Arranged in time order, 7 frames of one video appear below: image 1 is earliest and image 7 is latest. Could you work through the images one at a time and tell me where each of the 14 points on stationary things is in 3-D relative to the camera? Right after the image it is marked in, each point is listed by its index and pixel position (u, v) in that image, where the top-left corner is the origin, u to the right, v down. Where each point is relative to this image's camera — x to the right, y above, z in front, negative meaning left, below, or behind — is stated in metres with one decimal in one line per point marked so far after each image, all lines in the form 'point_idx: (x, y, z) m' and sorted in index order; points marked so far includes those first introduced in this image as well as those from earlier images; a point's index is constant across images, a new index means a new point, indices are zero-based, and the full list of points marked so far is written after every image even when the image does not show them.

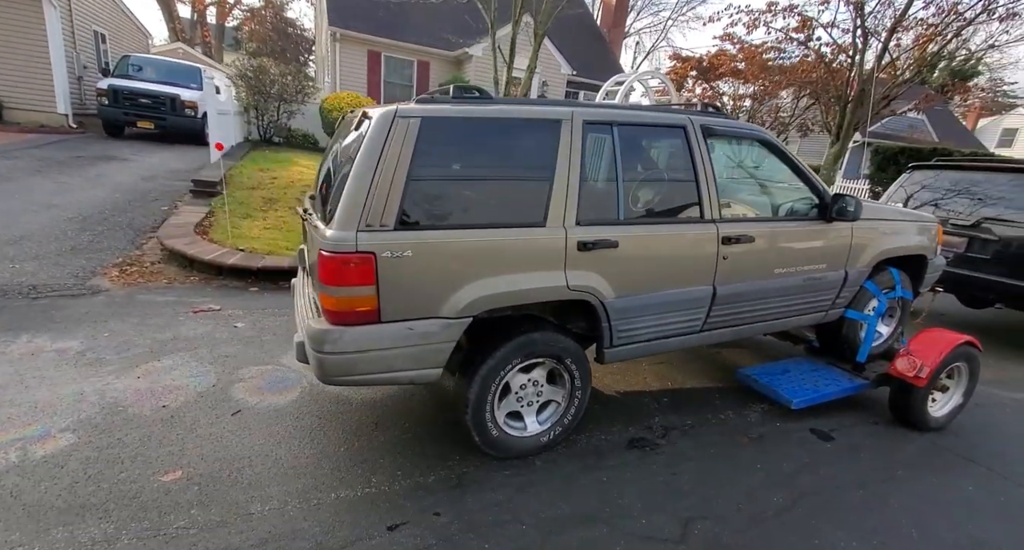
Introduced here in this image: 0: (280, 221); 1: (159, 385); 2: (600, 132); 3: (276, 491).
0: (-3.0, +0.7, +6.3) m
1: (-2.2, -0.7, +3.0) m
2: (+0.5, +0.7, +2.5) m
3: (-1.1, -1.0, +2.2) m
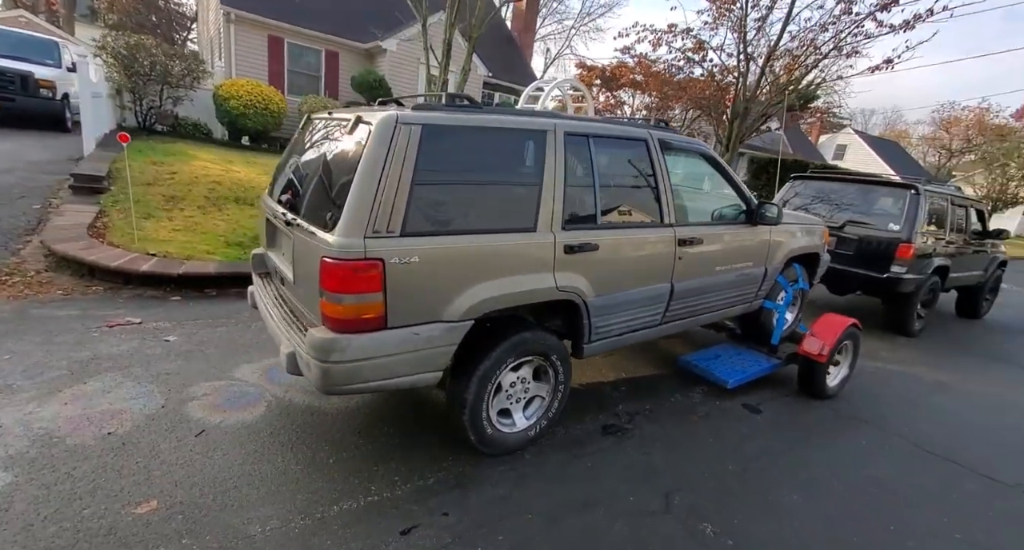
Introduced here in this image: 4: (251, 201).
0: (-3.8, +0.6, +5.7) m
1: (-2.3, -0.7, +2.6) m
2: (+0.4, +0.7, +2.7) m
3: (-1.0, -1.0, +2.1) m
4: (-3.7, +1.0, +6.9) m
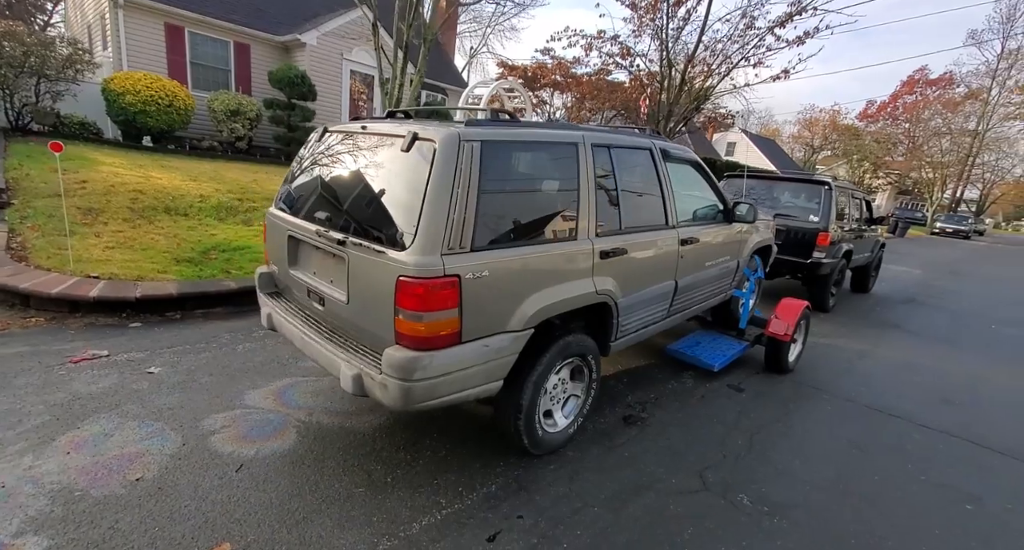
0: (-4.1, +0.4, +5.1) m
1: (-2.0, -0.9, +2.4) m
2: (+0.6, +0.7, +2.9) m
3: (-0.7, -1.1, +2.1) m
4: (-4.3, +0.8, +6.3) m
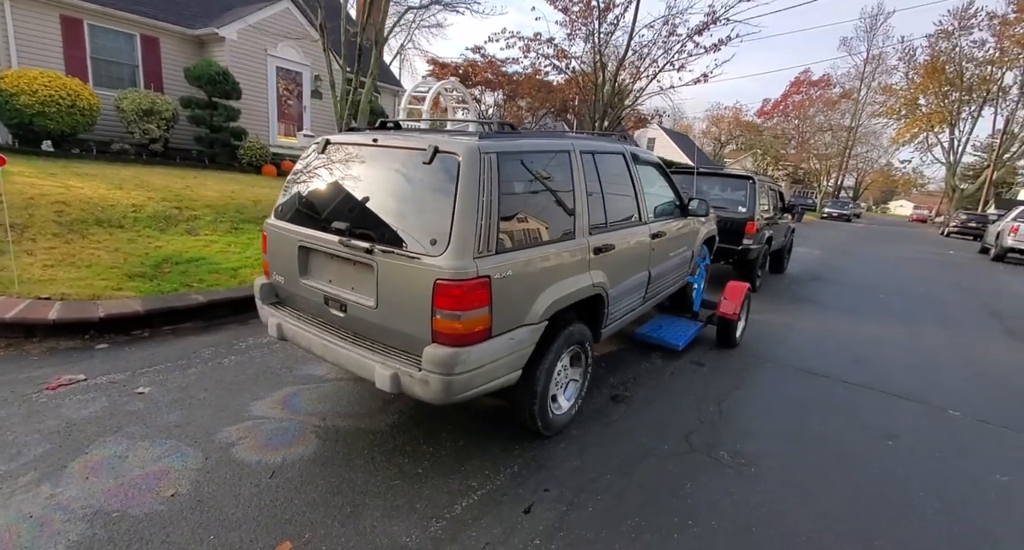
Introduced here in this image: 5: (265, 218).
0: (-4.4, +0.2, +4.7) m
1: (-1.8, -1.0, +2.3) m
2: (+0.5, +0.8, +3.2) m
3: (-0.5, -1.1, +2.2) m
4: (-4.8, +0.6, +5.8) m
5: (-3.9, +0.9, +7.7) m
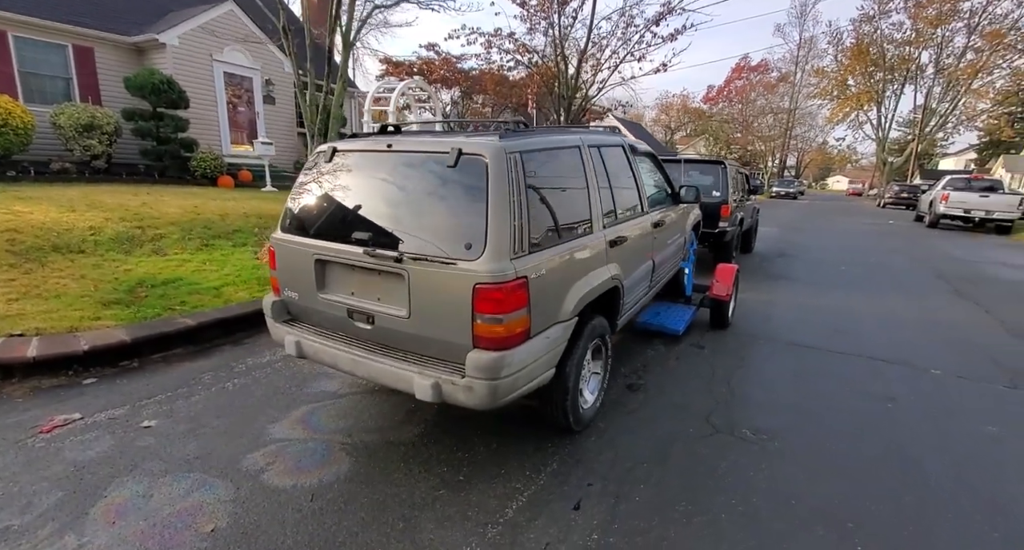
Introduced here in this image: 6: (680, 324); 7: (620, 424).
0: (-4.4, -0.1, +4.3) m
1: (-1.6, -1.1, +2.2) m
2: (+0.6, +0.8, +3.2) m
3: (-0.2, -1.2, +2.2) m
4: (-4.9, +0.3, +5.5) m
5: (-4.2, +0.7, +7.3) m
6: (+1.6, -0.5, +4.5) m
7: (+0.7, -1.0, +3.2) m
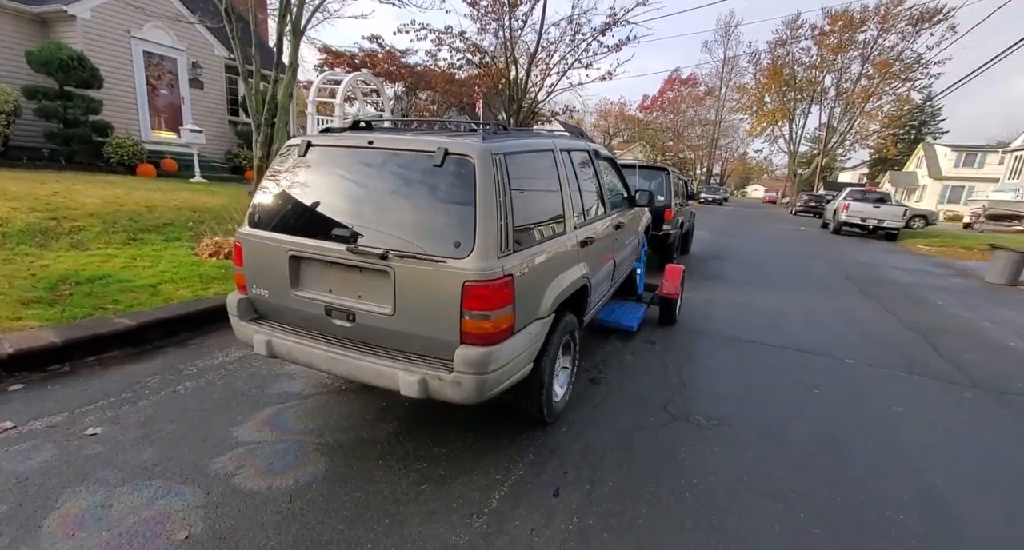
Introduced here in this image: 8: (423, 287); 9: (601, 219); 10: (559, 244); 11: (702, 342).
0: (-4.7, -0.1, +3.8) m
1: (-1.6, -1.1, +2.1) m
2: (+0.4, +0.8, +3.4) m
3: (-0.3, -1.2, +2.3) m
4: (-5.3, +0.3, +4.9) m
5: (-4.9, +0.7, +6.8) m
6: (+1.2, -0.5, +4.7) m
7: (+0.5, -1.0, +3.3) m
8: (-0.4, -0.1, +2.3) m
9: (+0.7, +0.4, +3.8) m
10: (+0.3, +0.2, +2.9) m
11: (+2.0, -0.7, +5.1) m
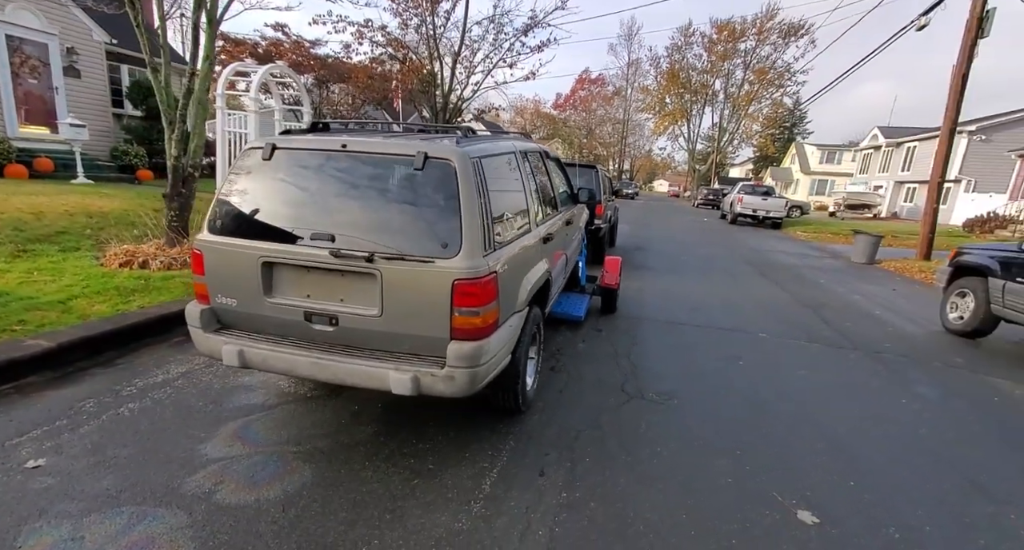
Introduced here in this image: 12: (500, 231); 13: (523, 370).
0: (-5.0, -0.2, +3.2) m
1: (-1.6, -1.1, +1.9) m
2: (+0.1, +0.8, +3.5) m
3: (-0.3, -1.1, +2.3) m
4: (-5.7, +0.1, +4.1) m
5: (-5.7, +0.5, +6.1) m
6: (+0.7, -0.4, +5.0) m
7: (+0.3, -0.9, +3.5) m
8: (-0.5, -0.1, +2.4) m
9: (+0.3, +0.5, +4.0) m
10: (+0.1, +0.2, +3.1) m
11: (+1.5, -0.6, +5.5) m
12: (-0.1, +0.3, +2.8) m
13: (+0.1, -0.6, +3.1) m
